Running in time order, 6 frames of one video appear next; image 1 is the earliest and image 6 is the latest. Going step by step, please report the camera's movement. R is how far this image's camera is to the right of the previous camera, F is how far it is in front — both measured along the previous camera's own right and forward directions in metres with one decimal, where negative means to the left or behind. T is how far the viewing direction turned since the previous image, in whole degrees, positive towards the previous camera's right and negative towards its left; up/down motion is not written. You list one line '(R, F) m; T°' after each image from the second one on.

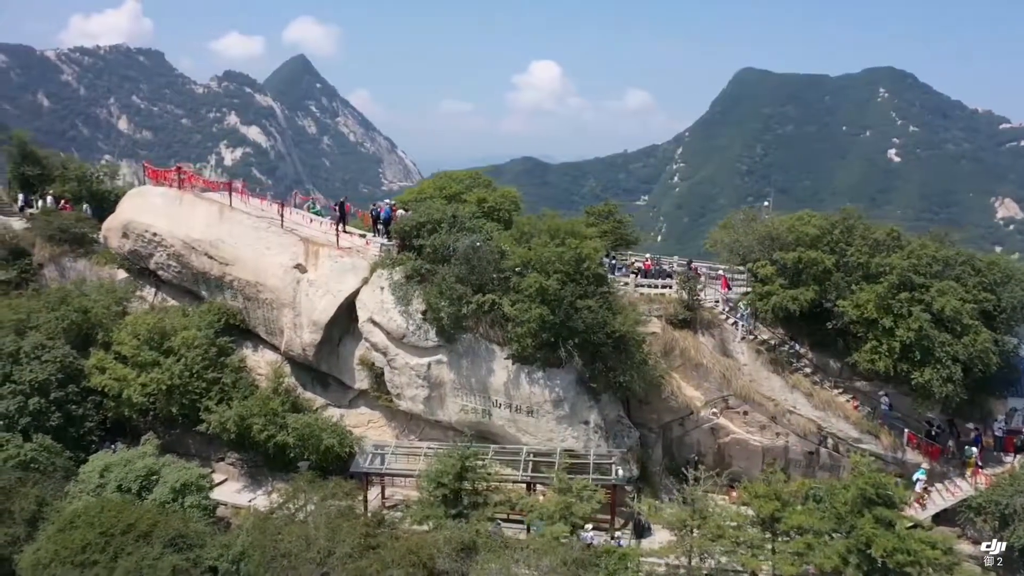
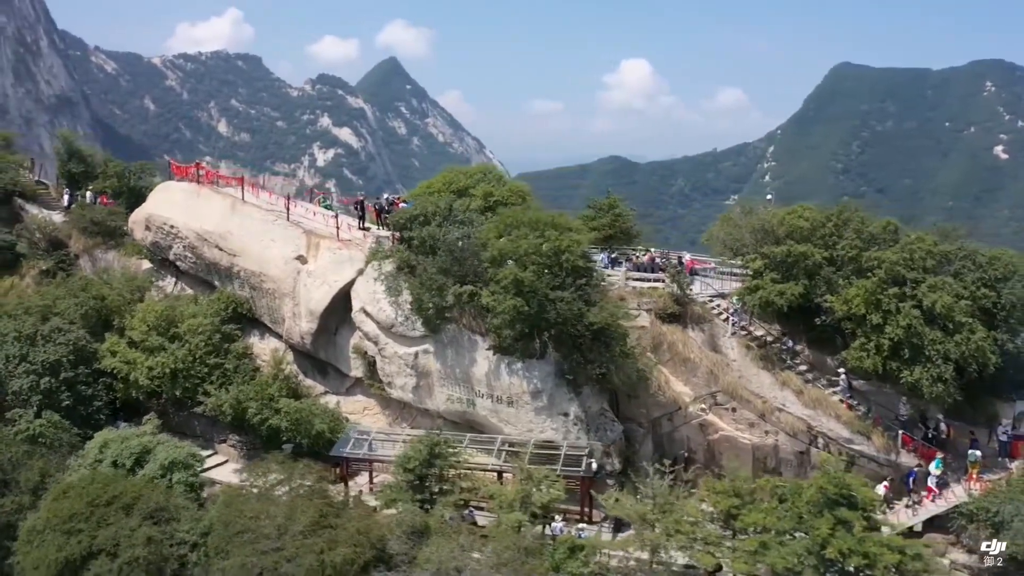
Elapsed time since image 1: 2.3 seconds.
(+2.8, -0.1) m; -6°
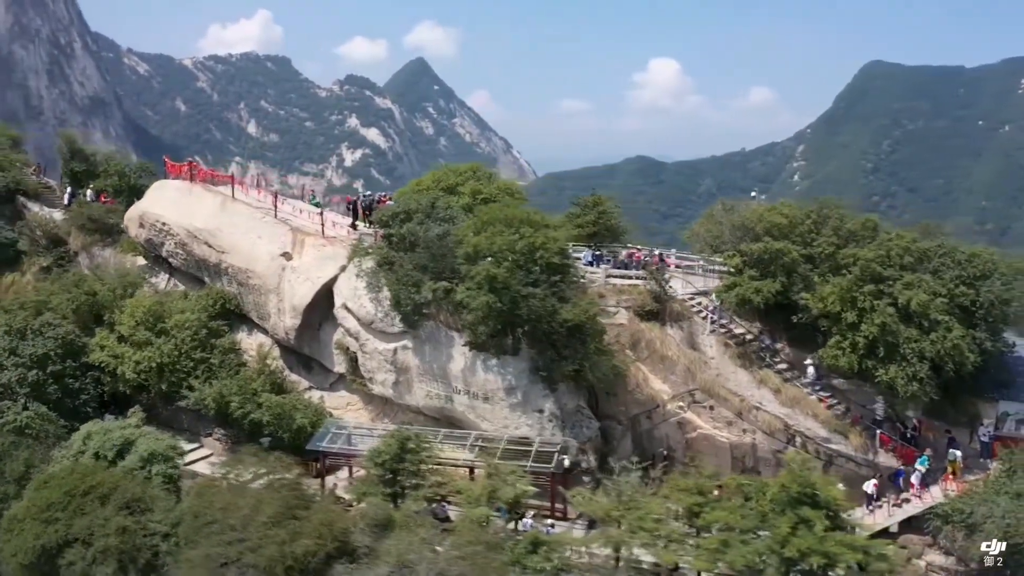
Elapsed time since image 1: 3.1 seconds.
(+1.3, -0.1) m; -2°
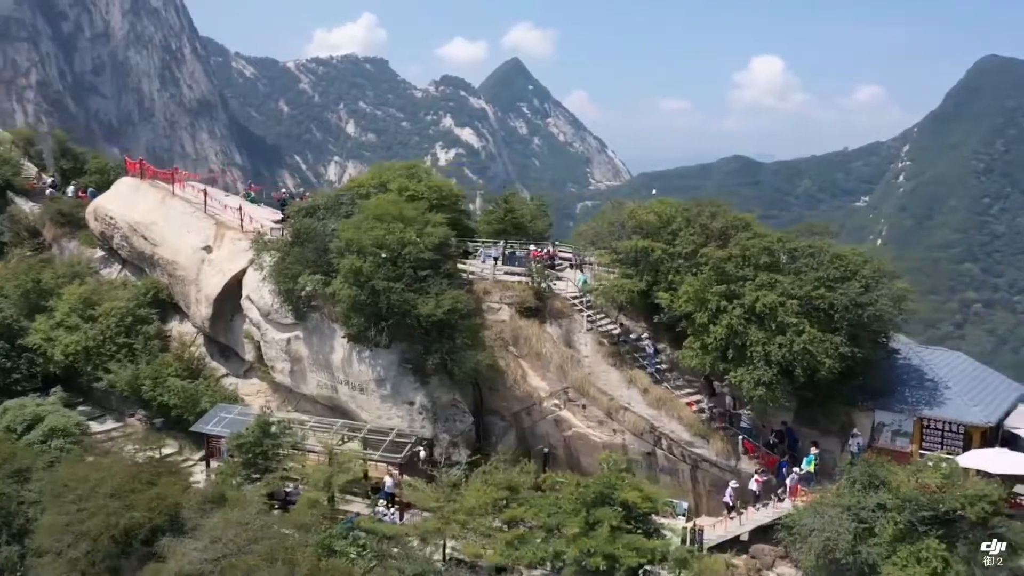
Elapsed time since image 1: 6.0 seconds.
(+5.9, 0.0) m; -7°
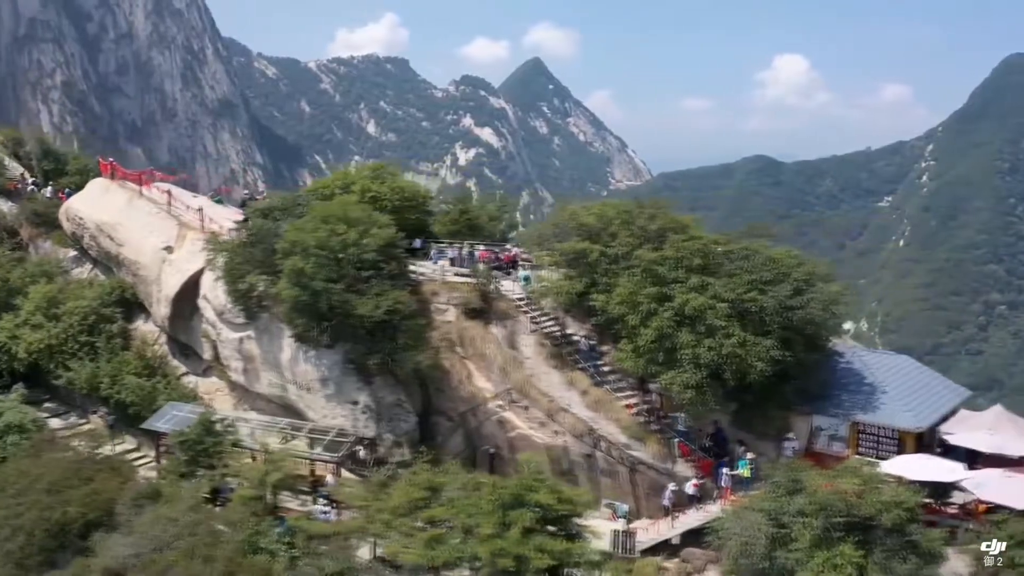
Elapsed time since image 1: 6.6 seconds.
(+2.1, -0.1) m; -1°
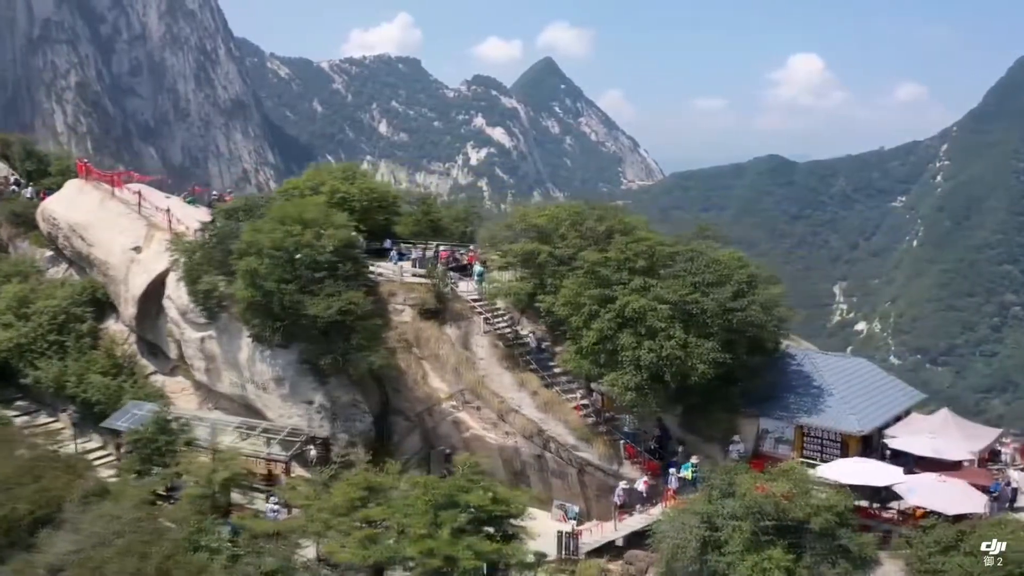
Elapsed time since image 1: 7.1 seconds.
(+1.6, -0.1) m; -1°
